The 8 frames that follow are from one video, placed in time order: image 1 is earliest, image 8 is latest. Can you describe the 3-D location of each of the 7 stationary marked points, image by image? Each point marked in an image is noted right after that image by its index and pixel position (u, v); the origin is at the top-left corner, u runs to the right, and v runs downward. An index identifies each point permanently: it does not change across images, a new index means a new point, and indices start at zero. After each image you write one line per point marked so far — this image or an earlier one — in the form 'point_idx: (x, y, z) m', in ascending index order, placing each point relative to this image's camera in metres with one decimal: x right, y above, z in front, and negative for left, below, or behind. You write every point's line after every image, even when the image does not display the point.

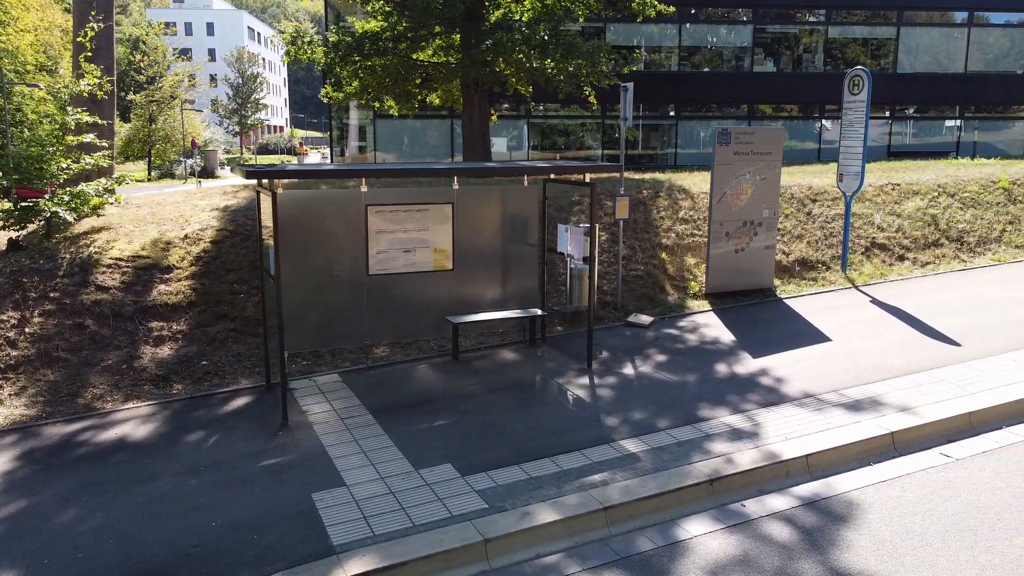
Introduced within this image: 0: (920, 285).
0: (+4.6, 0.0, +11.5) m
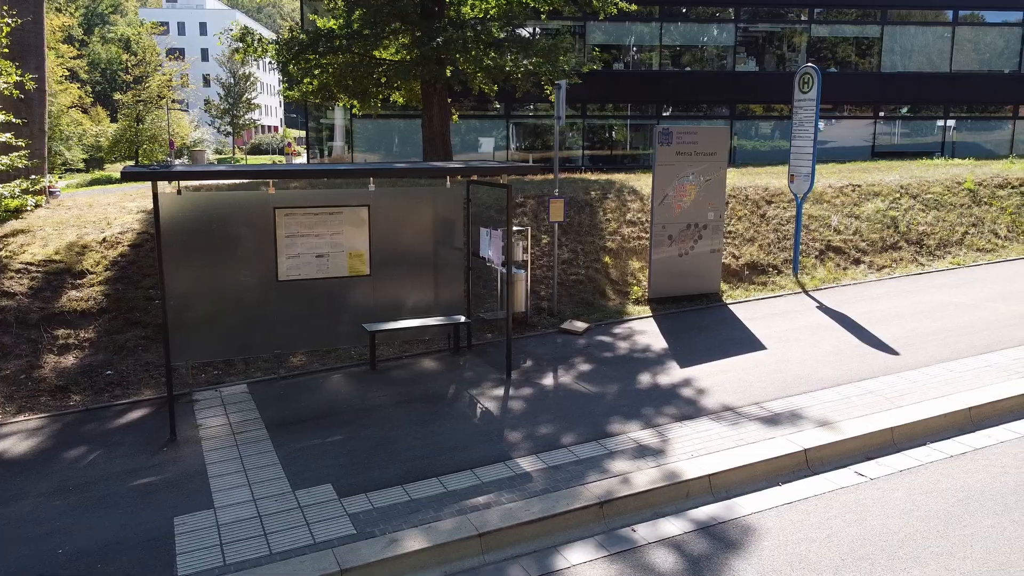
0: (+3.9, 0.0, +11.1) m
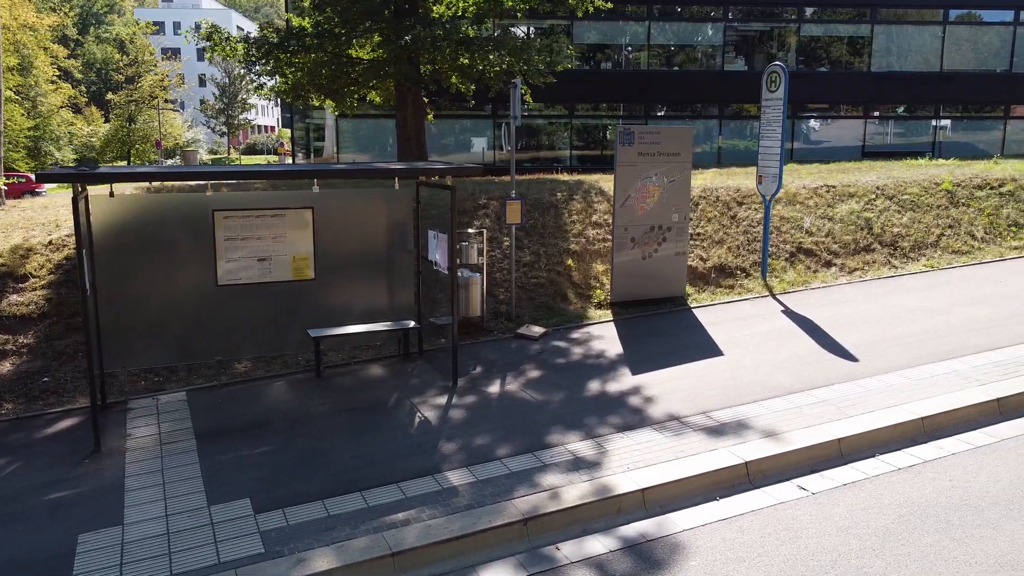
0: (+3.5, -0.1, +10.9) m
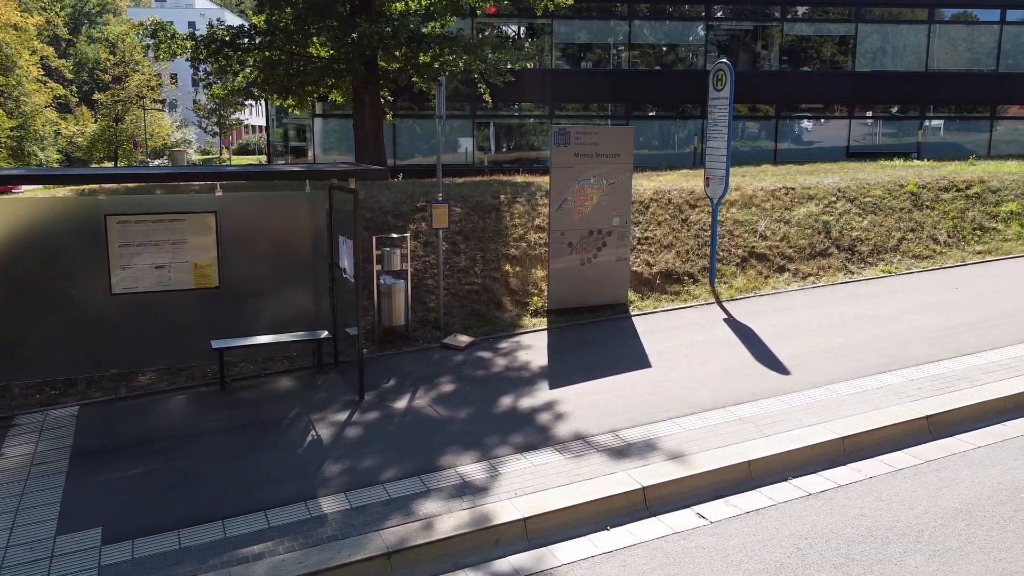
0: (+2.9, -0.1, +10.5) m
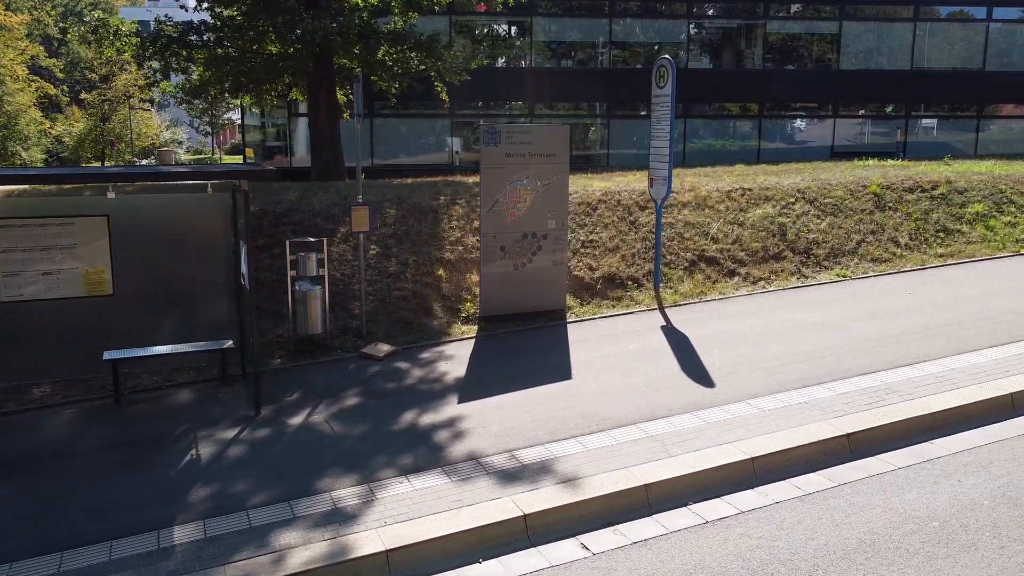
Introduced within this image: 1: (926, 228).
0: (+2.2, -0.2, +10.0) m
1: (+5.1, +0.7, +12.7) m
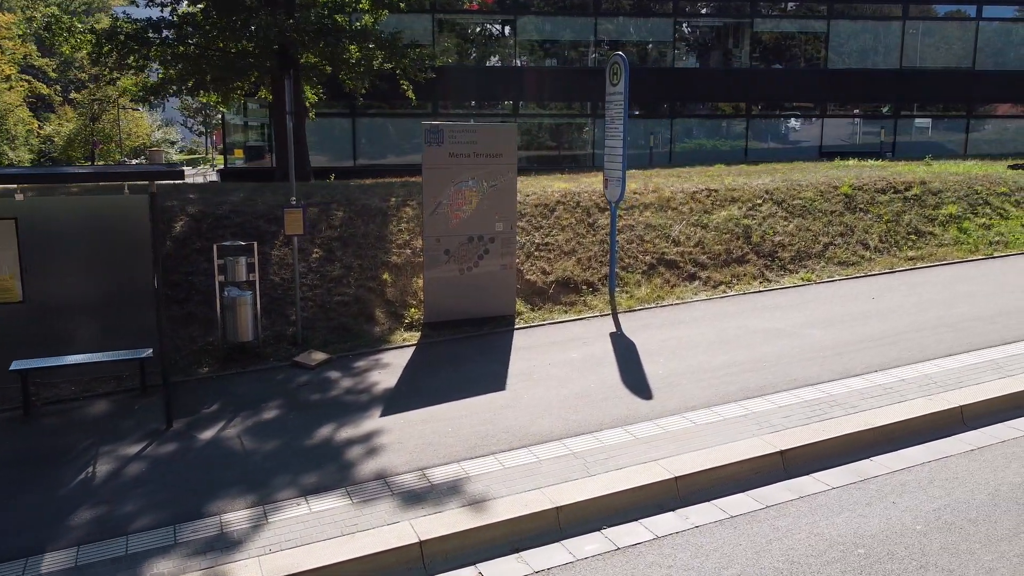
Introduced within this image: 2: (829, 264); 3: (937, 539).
0: (+1.7, -0.2, +9.7) m
1: (+4.6, +0.7, +12.3) m
2: (+3.5, +0.3, +11.3) m
3: (+2.0, -1.2, +4.9) m
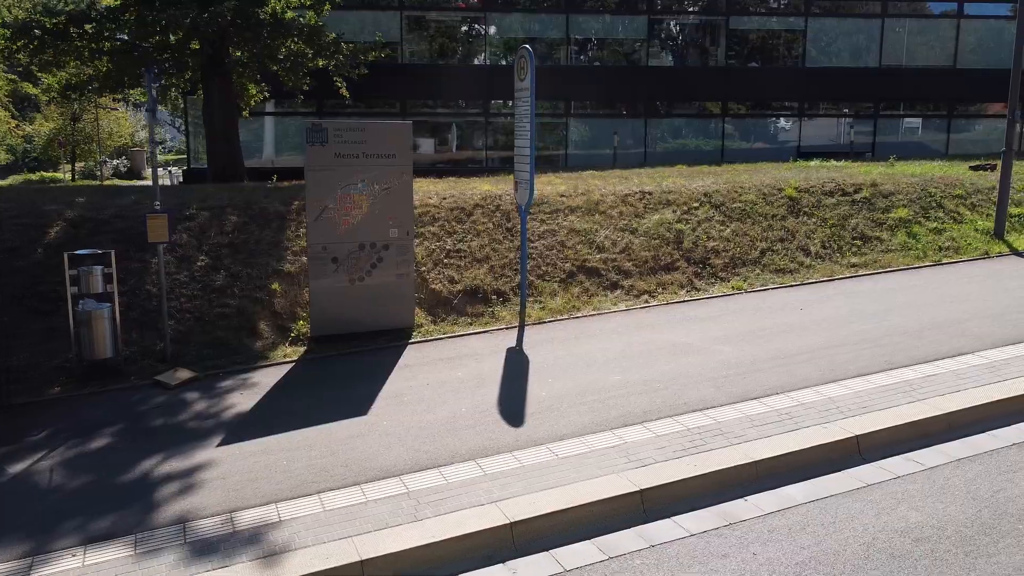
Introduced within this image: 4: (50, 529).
0: (+0.8, -0.3, +9.0) m
1: (+3.8, +0.6, +11.6) m
2: (+2.6, +0.2, +10.7) m
3: (+1.1, -1.3, +4.2) m
4: (-2.3, -1.2, +5.0) m
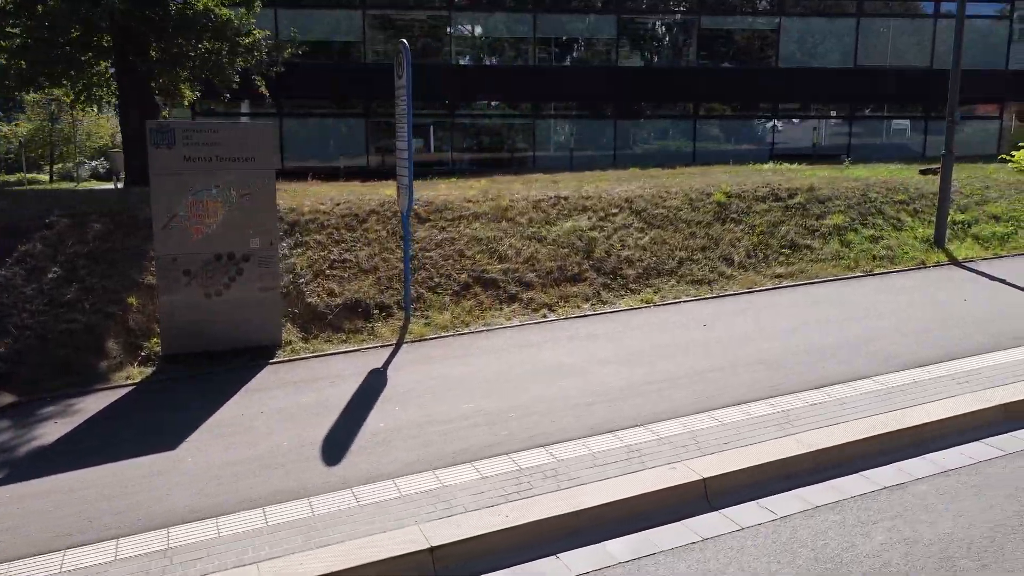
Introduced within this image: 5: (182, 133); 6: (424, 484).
0: (-0.2, -0.4, +8.3) m
1: (+2.8, +0.5, +10.9) m
2: (+1.6, 0.0, +10.0) m
3: (+0.1, -1.4, +3.5) m
4: (-3.3, -1.3, +4.3) m
5: (-2.4, +1.2, +7.6) m
6: (-0.4, -1.0, +5.3) m
